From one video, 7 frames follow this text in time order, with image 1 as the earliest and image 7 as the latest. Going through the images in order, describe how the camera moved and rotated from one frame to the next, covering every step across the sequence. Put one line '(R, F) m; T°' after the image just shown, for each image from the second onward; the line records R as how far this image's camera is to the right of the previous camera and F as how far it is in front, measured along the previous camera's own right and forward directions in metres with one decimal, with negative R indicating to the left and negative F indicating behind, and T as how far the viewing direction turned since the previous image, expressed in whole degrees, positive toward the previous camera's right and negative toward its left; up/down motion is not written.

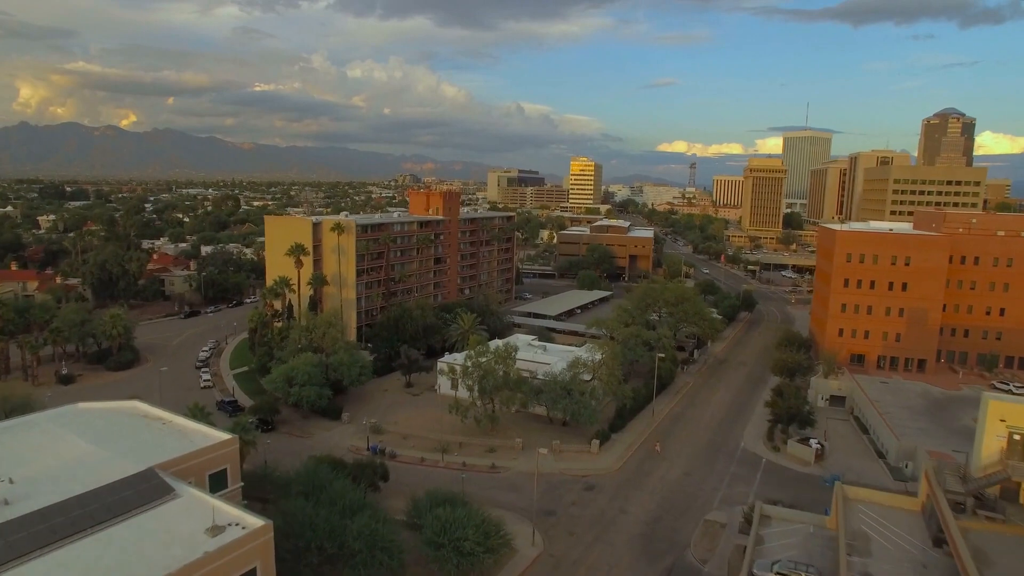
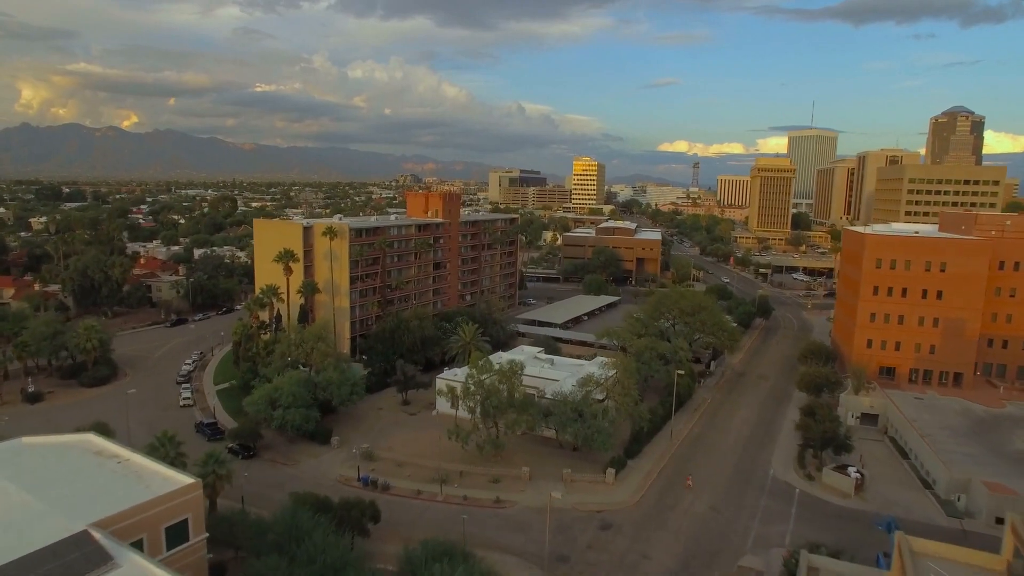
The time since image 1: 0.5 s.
(-0.3, +4.6) m; 0°
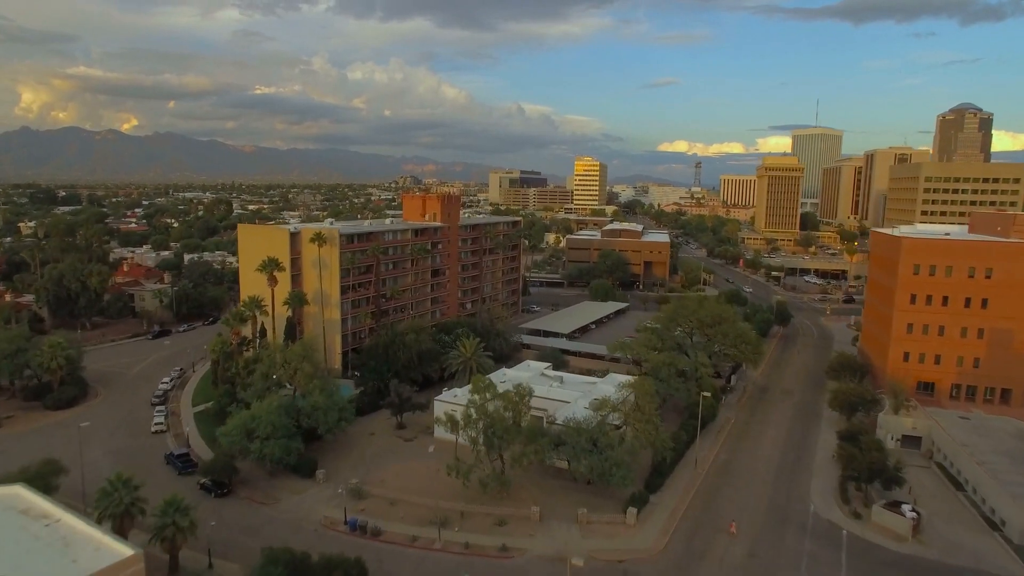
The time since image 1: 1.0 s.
(-0.3, +5.1) m; 0°
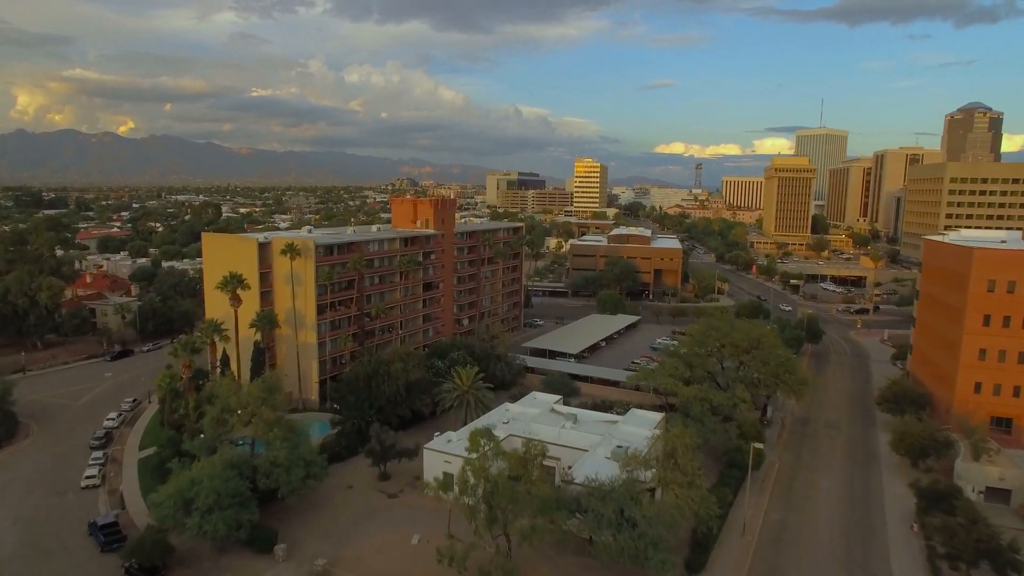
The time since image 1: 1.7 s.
(-0.5, +8.4) m; 0°
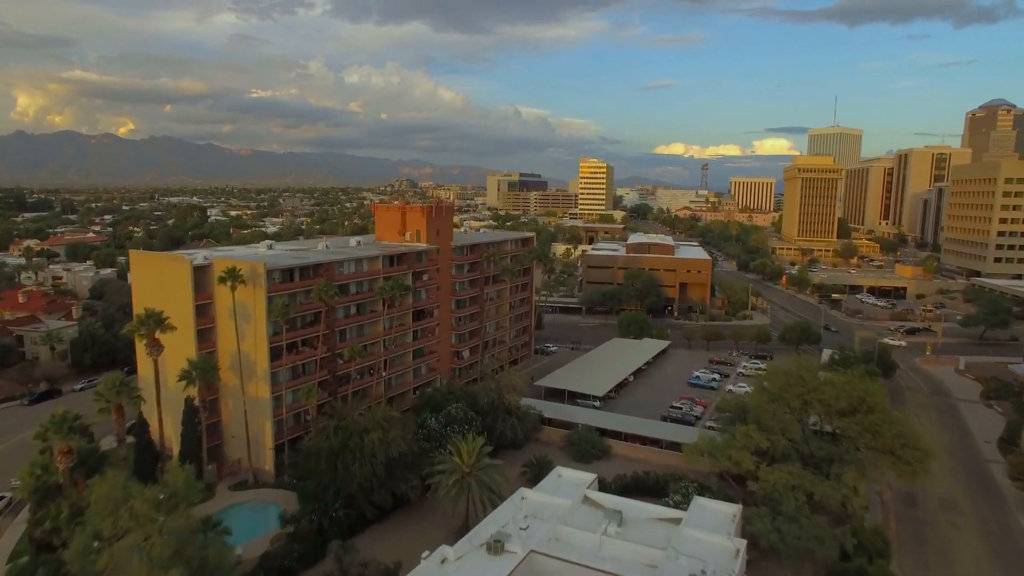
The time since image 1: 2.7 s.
(-0.9, +13.1) m; 0°
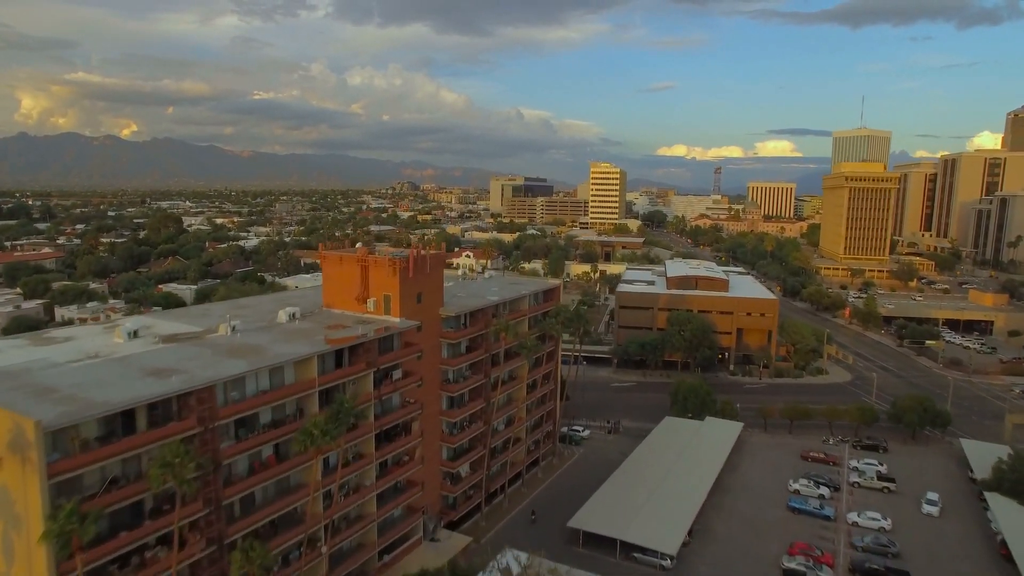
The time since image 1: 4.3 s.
(-1.1, +20.8) m; 0°
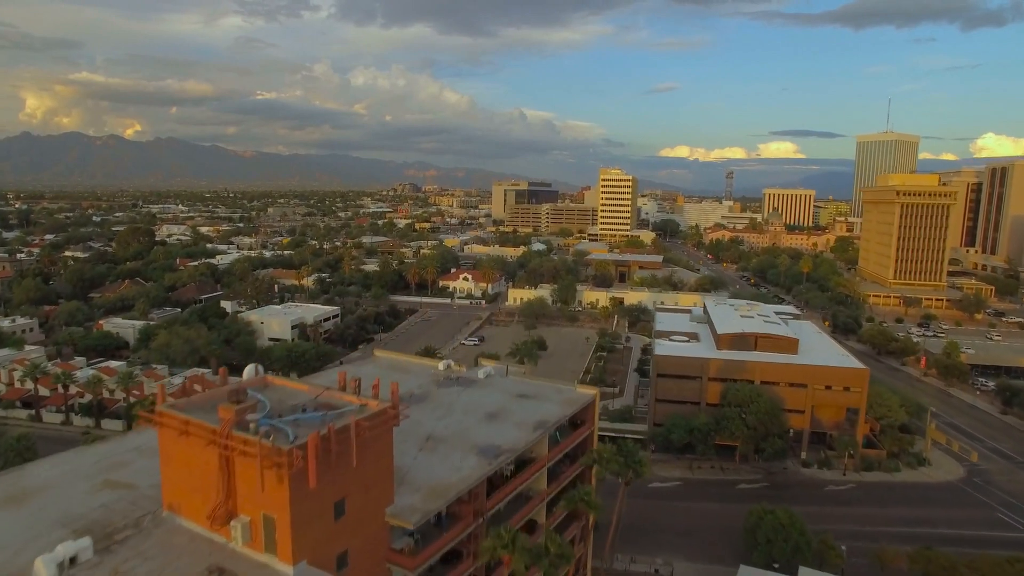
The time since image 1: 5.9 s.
(-0.3, +18.5) m; 0°
